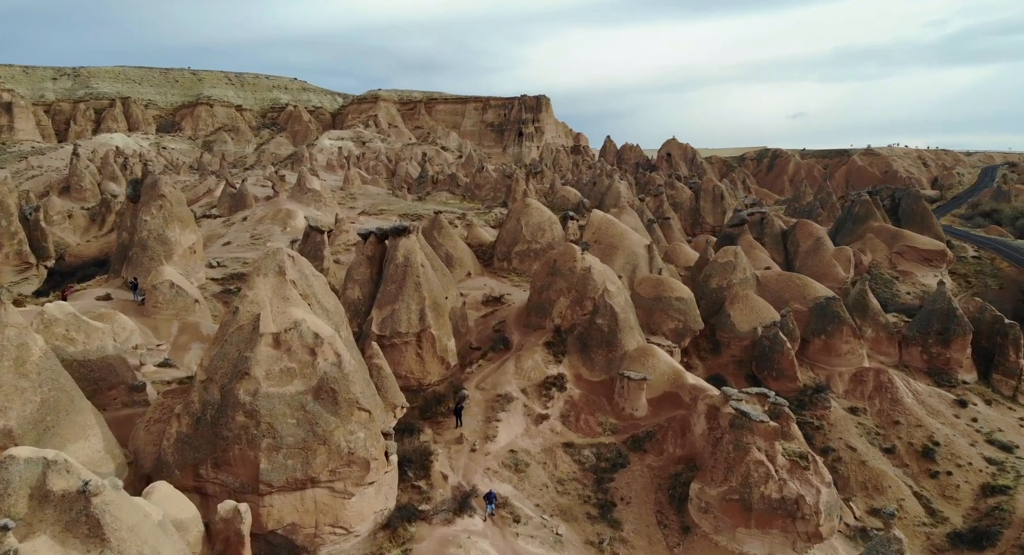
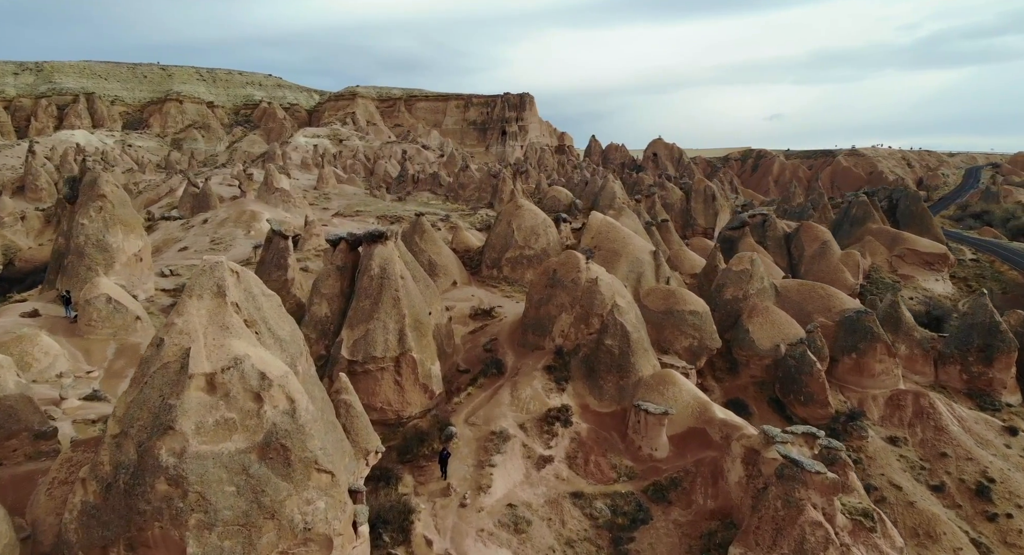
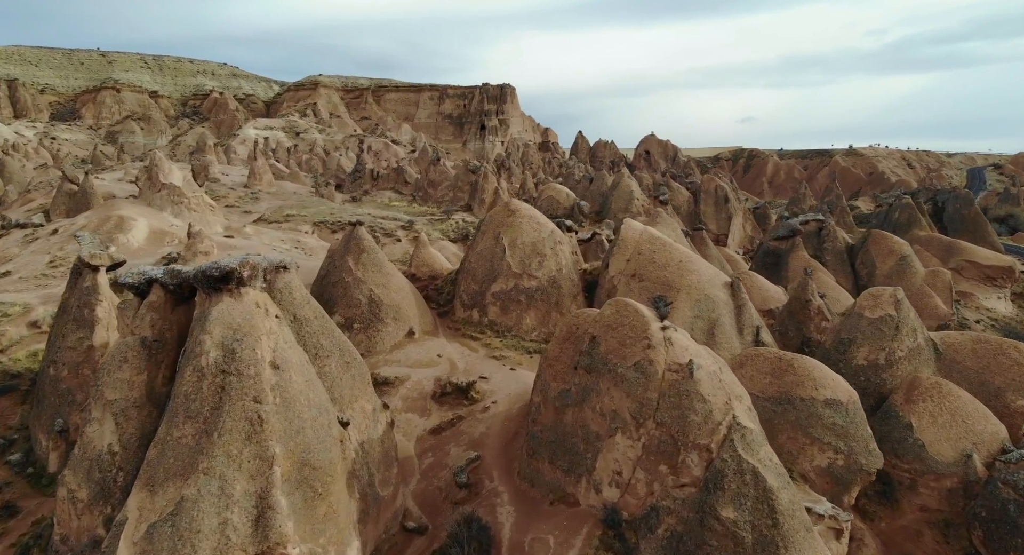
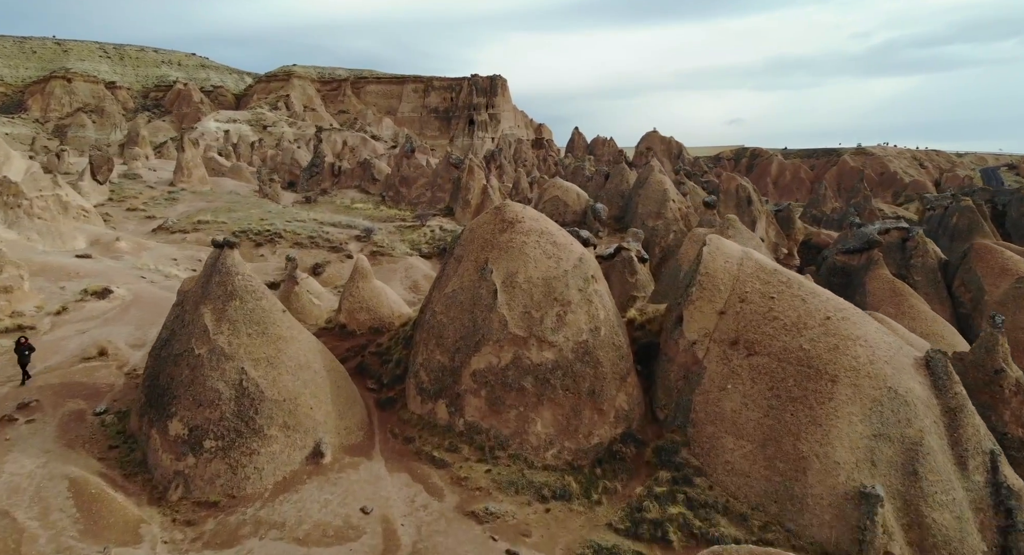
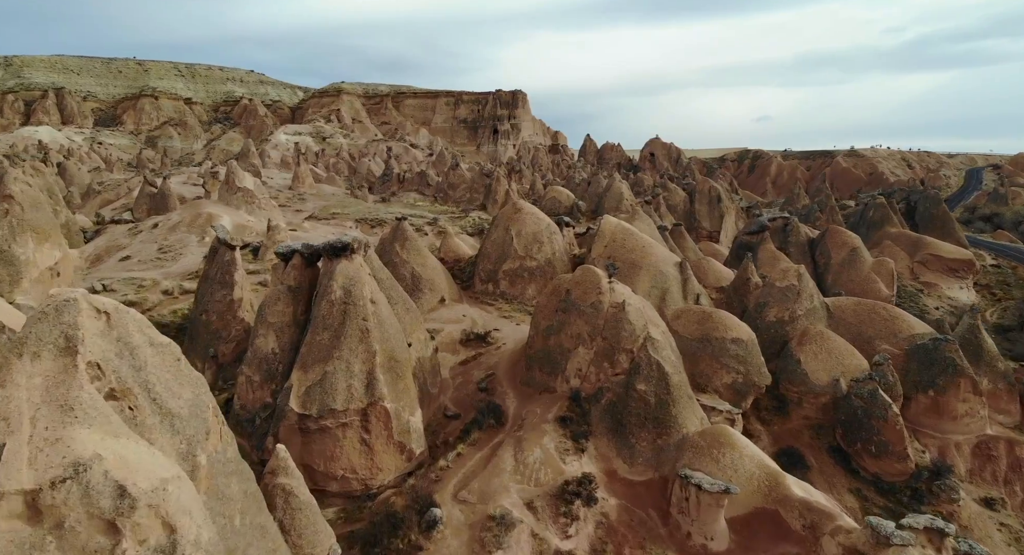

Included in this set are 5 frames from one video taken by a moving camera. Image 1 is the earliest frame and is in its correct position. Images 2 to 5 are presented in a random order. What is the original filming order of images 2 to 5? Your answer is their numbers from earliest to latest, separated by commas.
2, 5, 3, 4
